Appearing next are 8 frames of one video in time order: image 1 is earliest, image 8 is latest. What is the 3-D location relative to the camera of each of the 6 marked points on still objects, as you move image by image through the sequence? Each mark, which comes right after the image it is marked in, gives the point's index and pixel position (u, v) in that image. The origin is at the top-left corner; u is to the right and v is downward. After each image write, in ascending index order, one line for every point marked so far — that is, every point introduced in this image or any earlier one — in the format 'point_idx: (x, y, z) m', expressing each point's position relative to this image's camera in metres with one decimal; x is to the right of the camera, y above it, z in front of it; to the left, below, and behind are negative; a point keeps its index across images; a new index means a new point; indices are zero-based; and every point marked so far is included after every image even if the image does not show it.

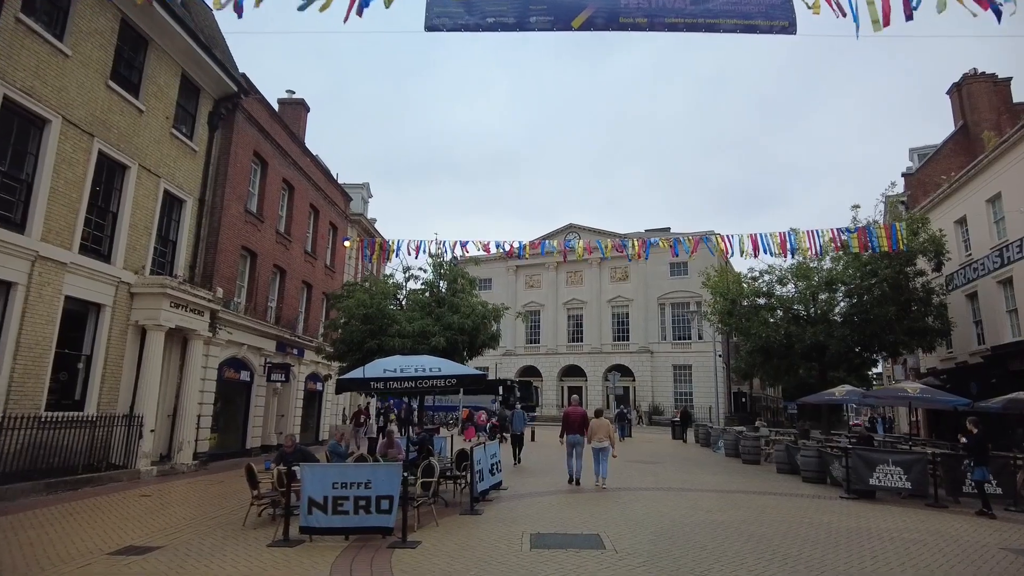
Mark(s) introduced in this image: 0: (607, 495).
0: (+1.7, -3.8, +11.9) m
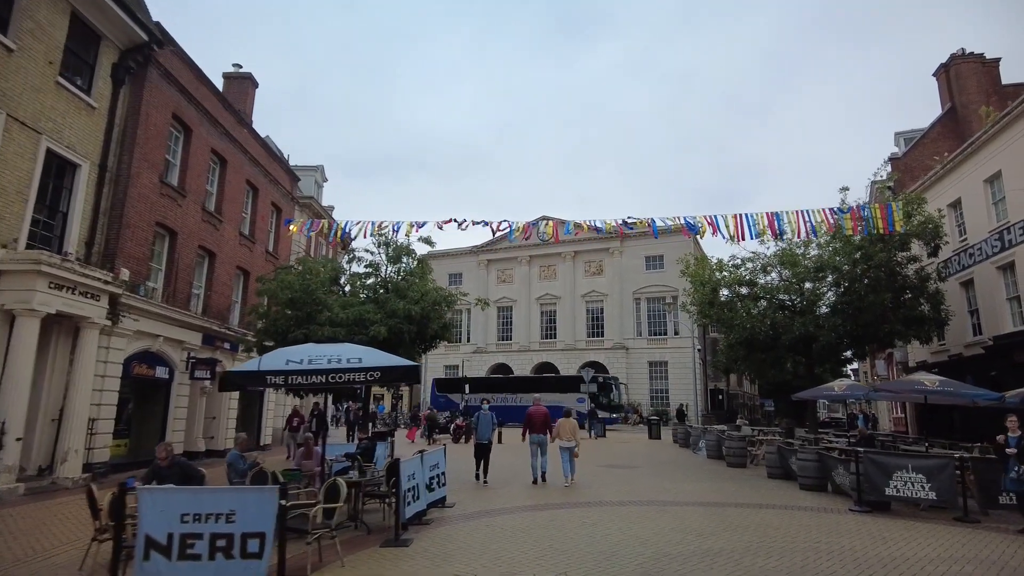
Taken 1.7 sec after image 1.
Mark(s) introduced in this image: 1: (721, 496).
0: (+0.9, -3.4, +9.8) m
1: (+3.6, -3.7, +11.5) m
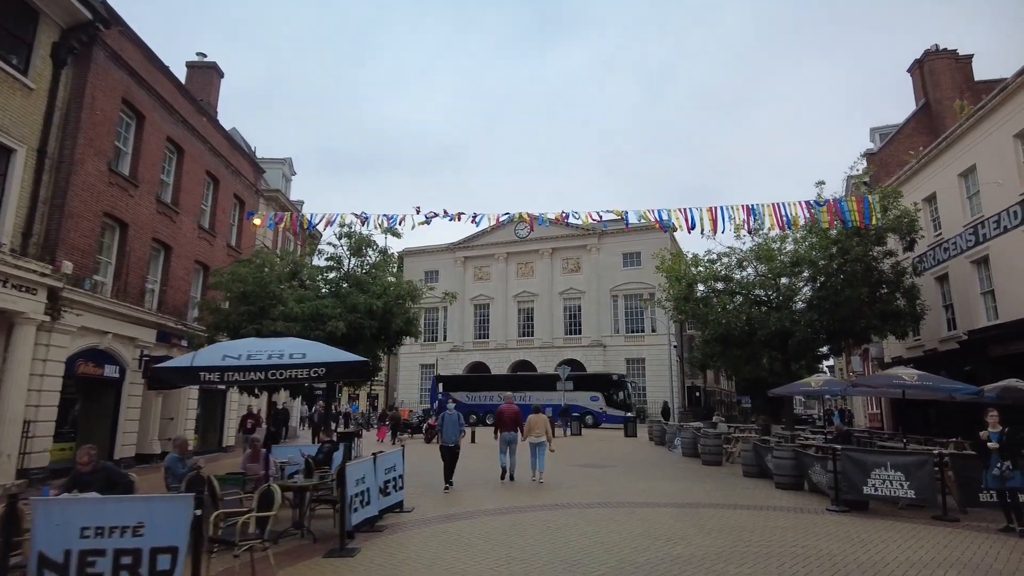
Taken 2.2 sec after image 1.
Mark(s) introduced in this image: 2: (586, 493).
0: (+0.3, -3.2, +9.3) m
1: (+3.1, -3.5, +11.0) m
2: (+1.3, -3.6, +11.6) m
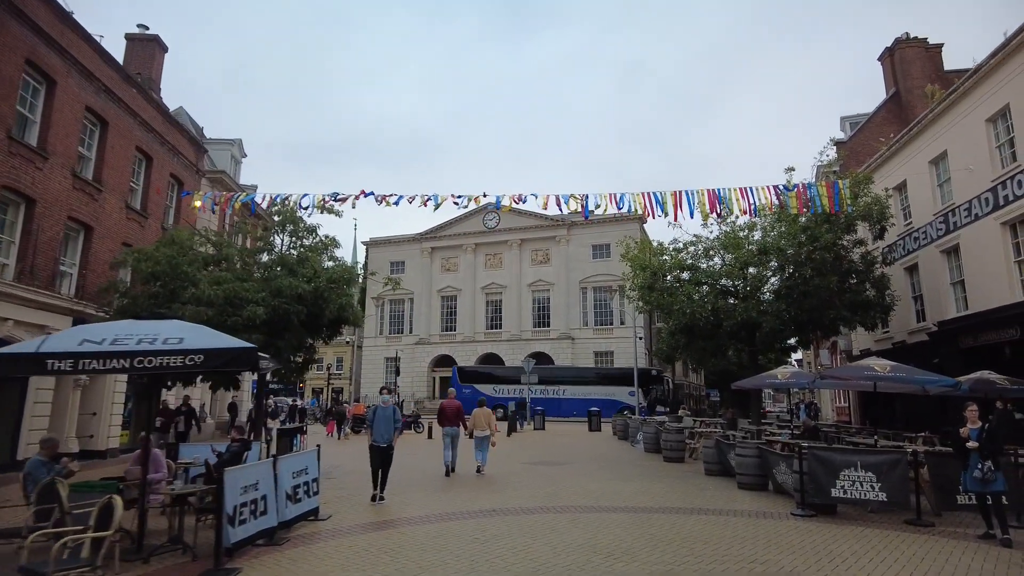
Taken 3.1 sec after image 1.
0: (-0.5, -3.0, +8.2) m
1: (+2.1, -3.3, +10.1) m
2: (+0.3, -3.3, +10.5) m
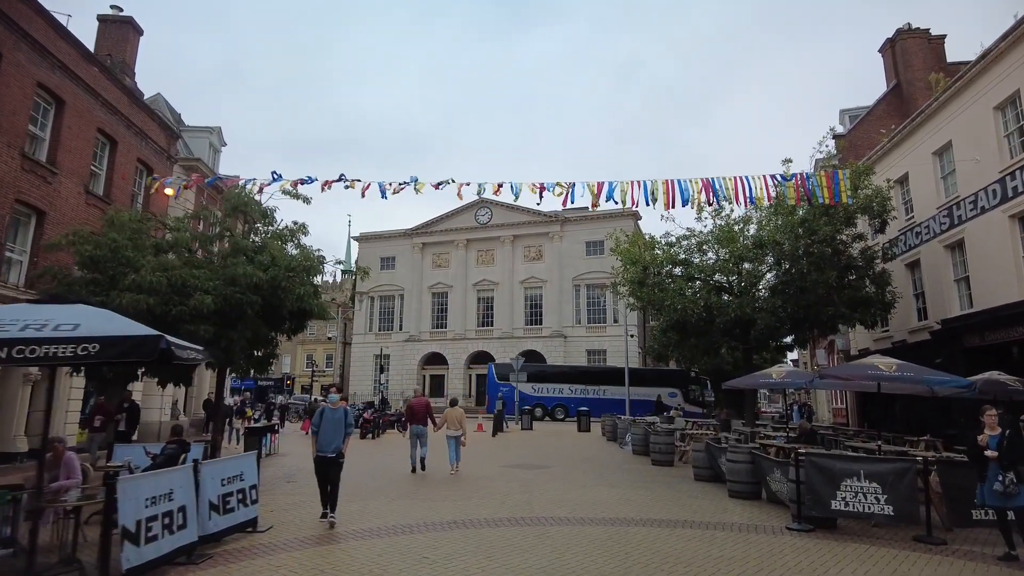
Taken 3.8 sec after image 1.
0: (-1.0, -2.8, +7.3) m
1: (+1.6, -3.1, +9.2) m
2: (-0.2, -3.2, +9.6) m
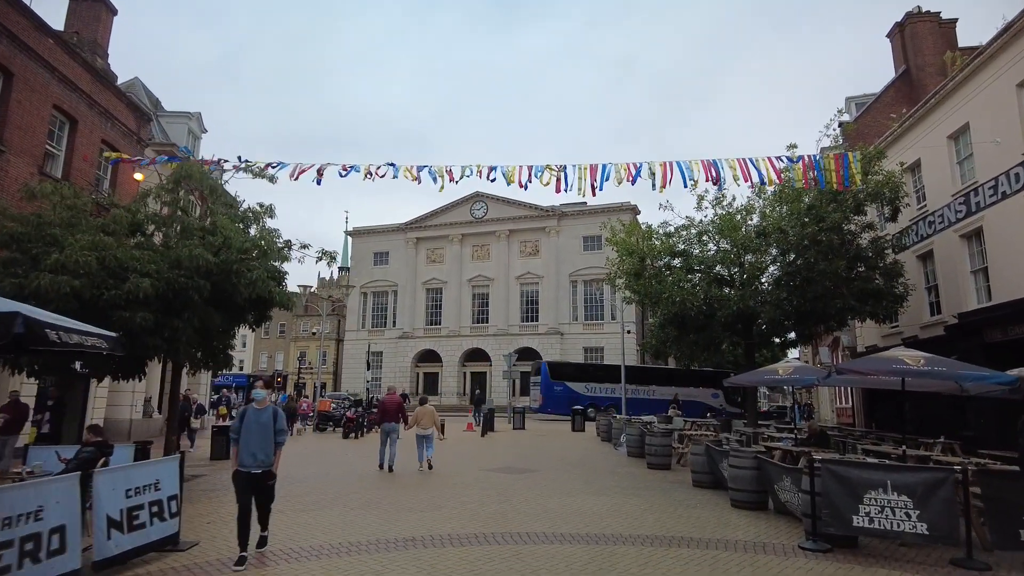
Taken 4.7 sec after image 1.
0: (-1.3, -2.6, +6.1) m
1: (+1.3, -2.9, +8.0) m
2: (-0.5, -2.9, +8.4) m
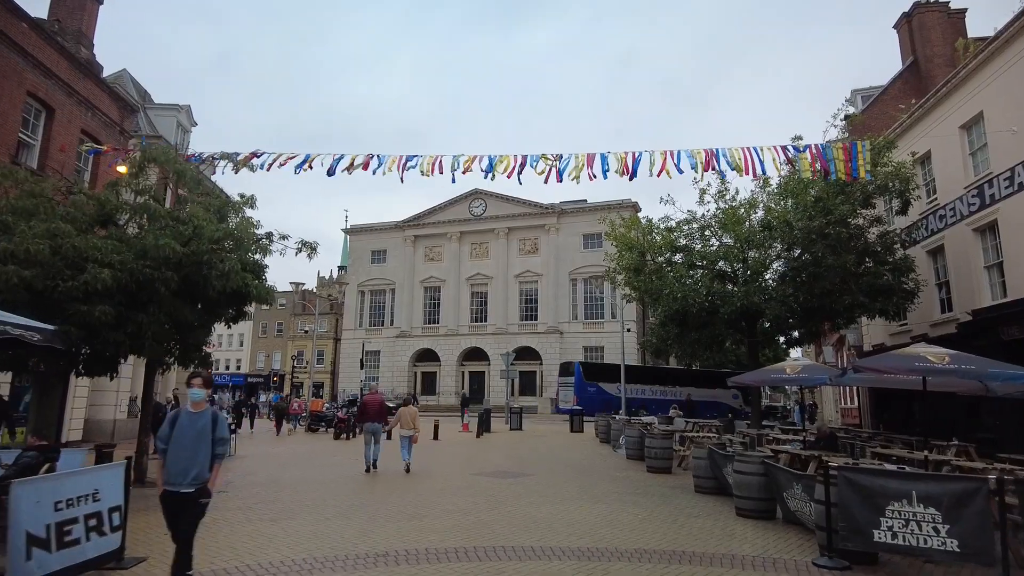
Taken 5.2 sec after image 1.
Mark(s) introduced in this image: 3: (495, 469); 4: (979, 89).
0: (-1.5, -2.5, +5.4) m
1: (+1.1, -2.8, +7.3) m
2: (-0.7, -2.8, +7.8) m
3: (-0.3, -3.7, +13.5) m
4: (+11.9, +5.1, +16.7) m
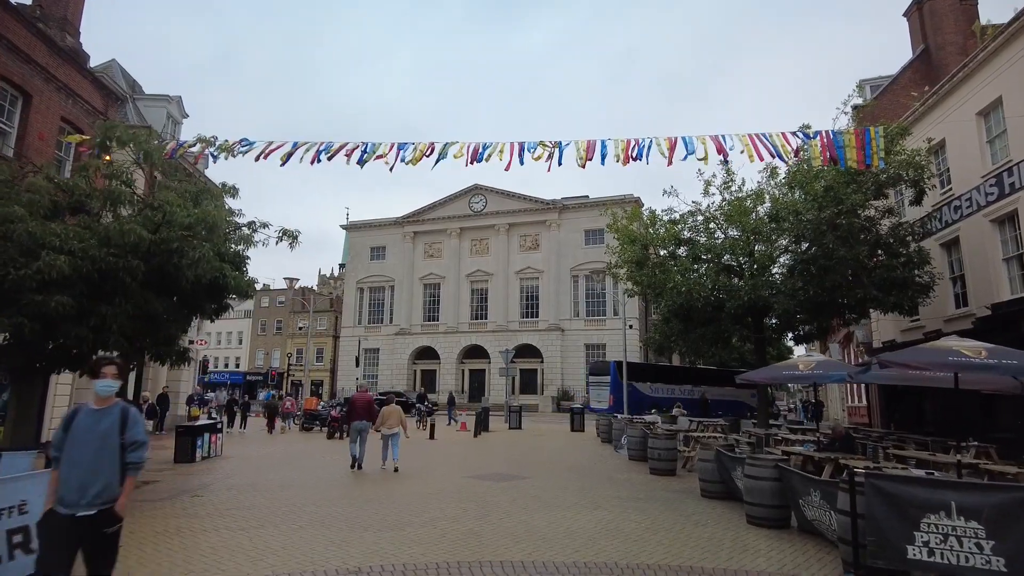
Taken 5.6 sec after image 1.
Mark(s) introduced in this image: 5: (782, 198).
0: (-1.6, -2.3, +4.8) m
1: (+1.0, -2.6, +6.7) m
2: (-0.8, -2.7, +7.1) m
3: (-0.4, -3.6, +12.8) m
4: (+11.8, +5.2, +16.0) m
5: (+7.3, +2.5, +17.8) m
